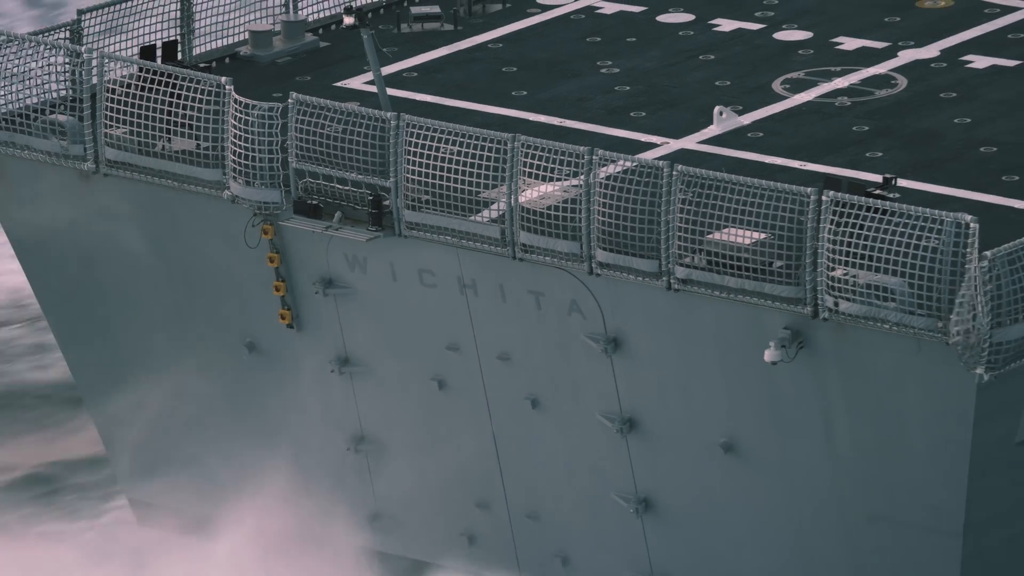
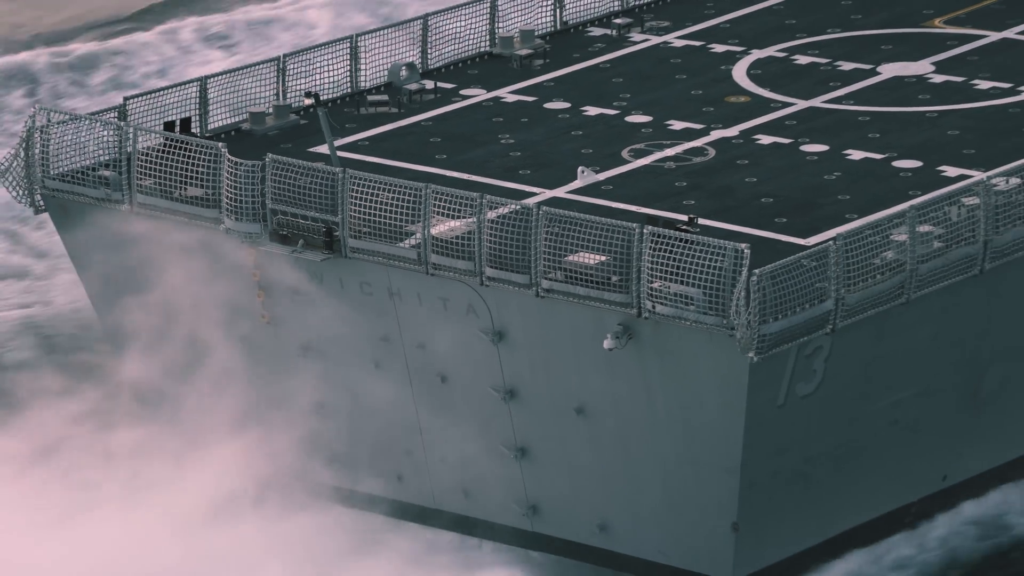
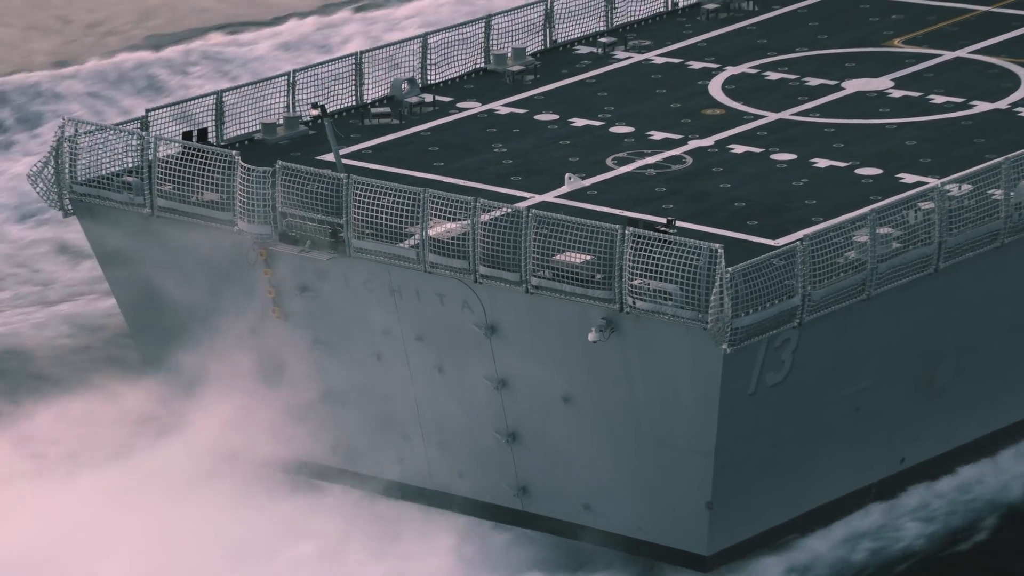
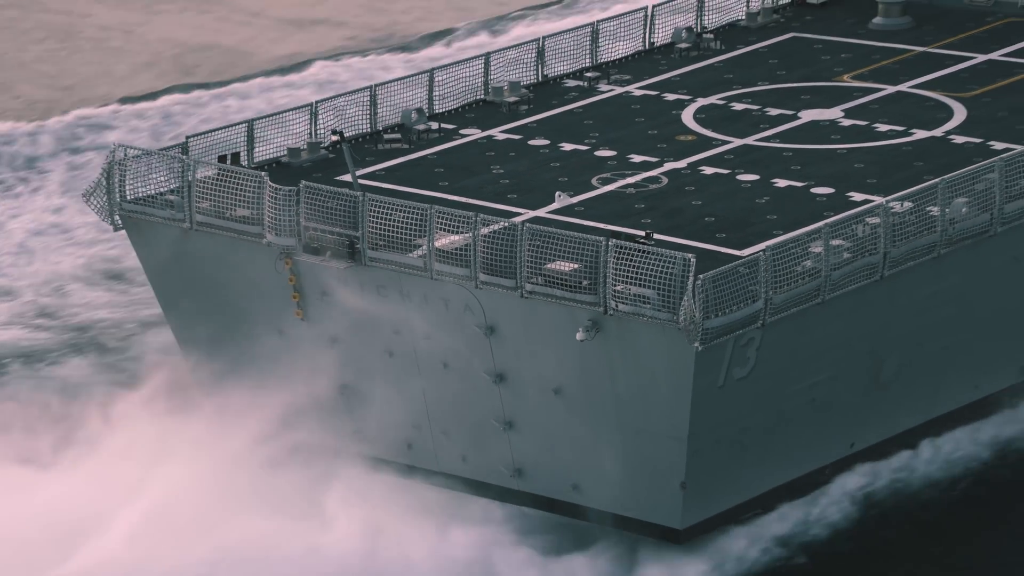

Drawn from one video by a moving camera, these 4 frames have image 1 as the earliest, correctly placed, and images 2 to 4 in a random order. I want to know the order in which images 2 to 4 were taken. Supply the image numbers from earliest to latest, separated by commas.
2, 3, 4
